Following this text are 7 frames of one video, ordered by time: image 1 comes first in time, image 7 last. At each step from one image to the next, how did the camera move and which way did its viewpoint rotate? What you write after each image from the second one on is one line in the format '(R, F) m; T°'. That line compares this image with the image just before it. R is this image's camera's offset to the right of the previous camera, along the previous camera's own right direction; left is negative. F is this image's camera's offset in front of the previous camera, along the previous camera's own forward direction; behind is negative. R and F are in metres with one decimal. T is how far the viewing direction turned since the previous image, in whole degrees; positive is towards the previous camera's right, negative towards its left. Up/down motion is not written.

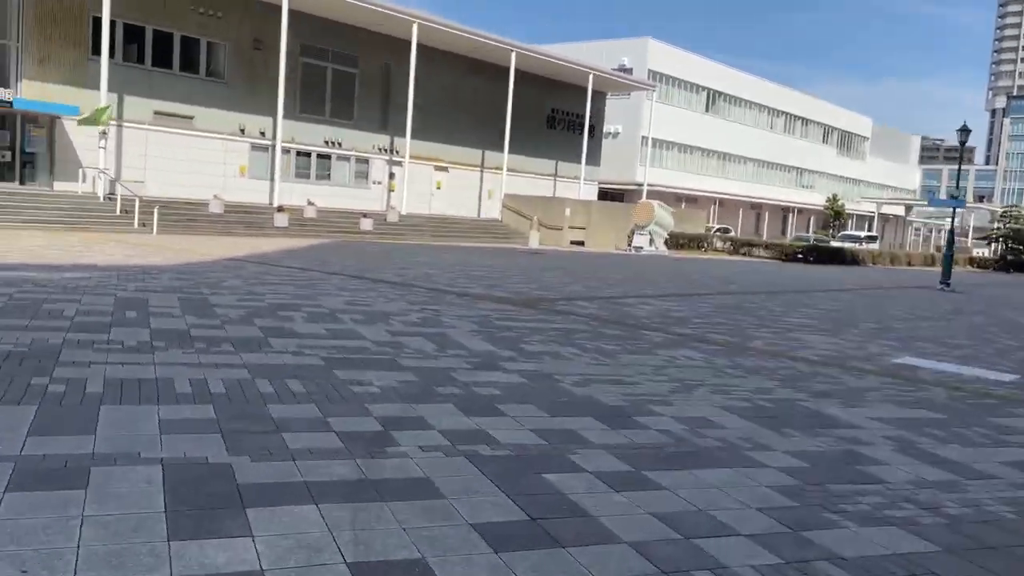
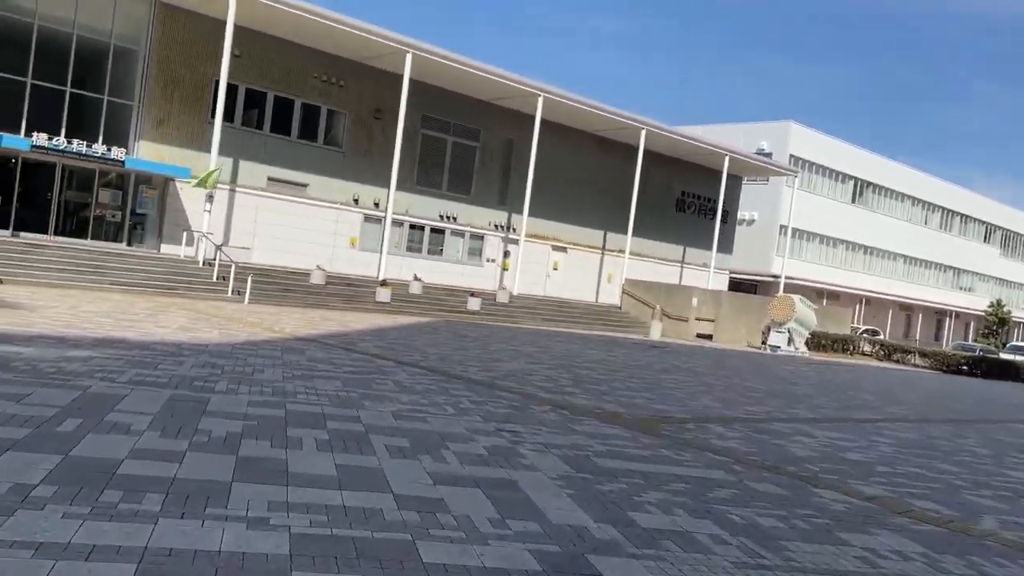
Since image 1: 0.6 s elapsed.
(0.0, +3.0) m; -9°
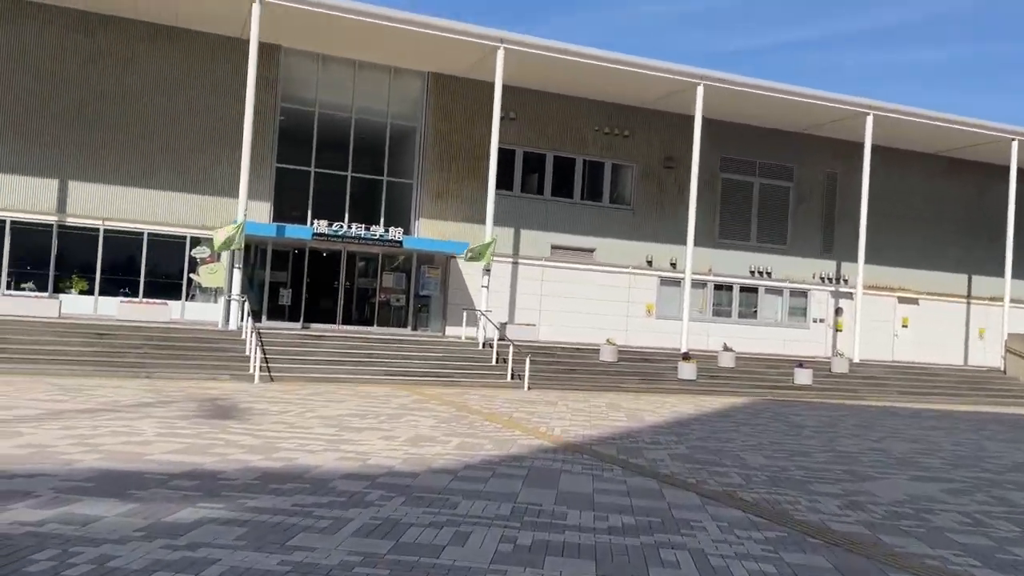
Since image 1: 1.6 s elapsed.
(-0.5, +4.4) m; -21°
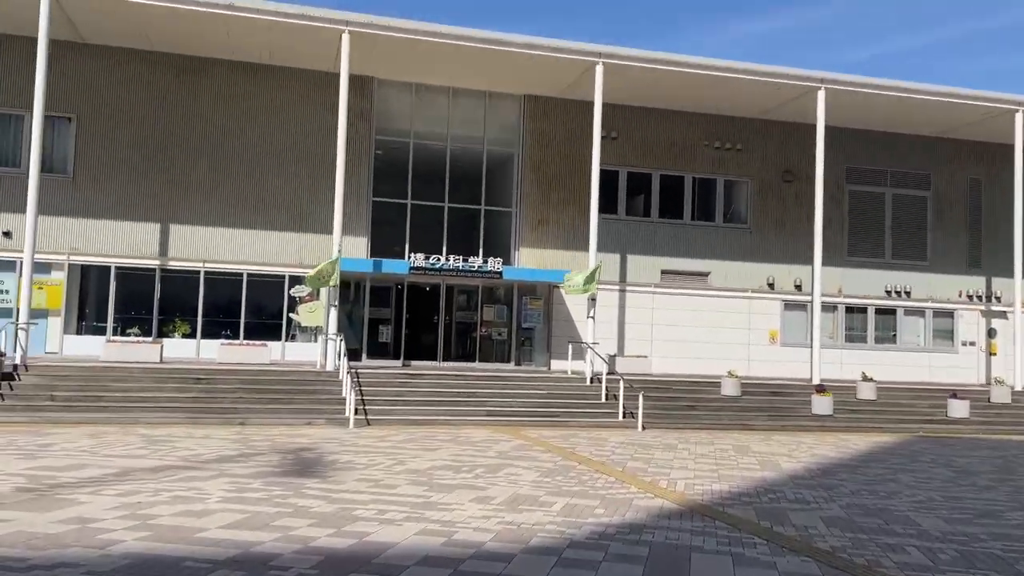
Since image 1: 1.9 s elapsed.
(0.0, +1.5) m; -8°
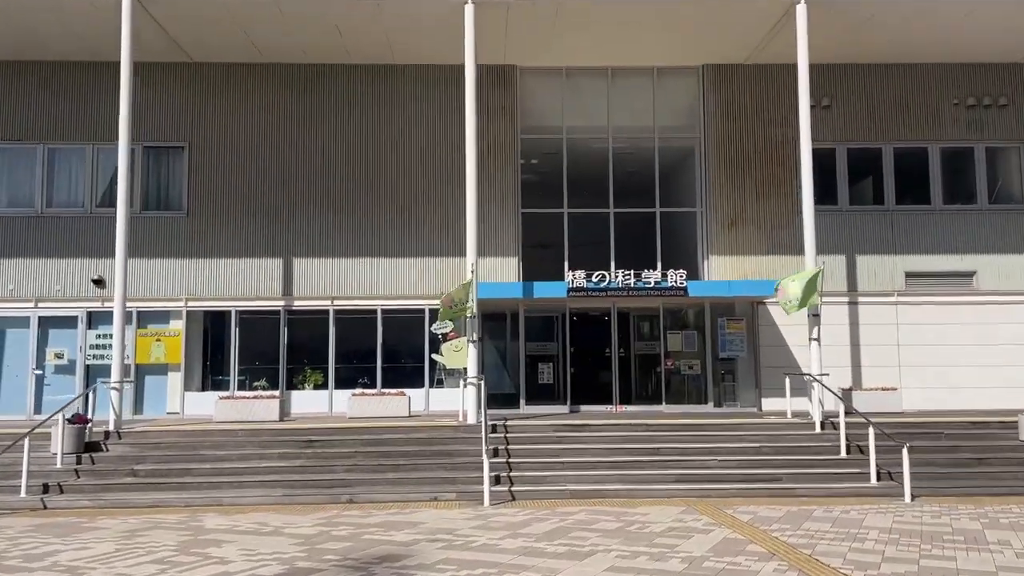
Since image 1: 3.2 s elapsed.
(+0.2, +4.6) m; -14°
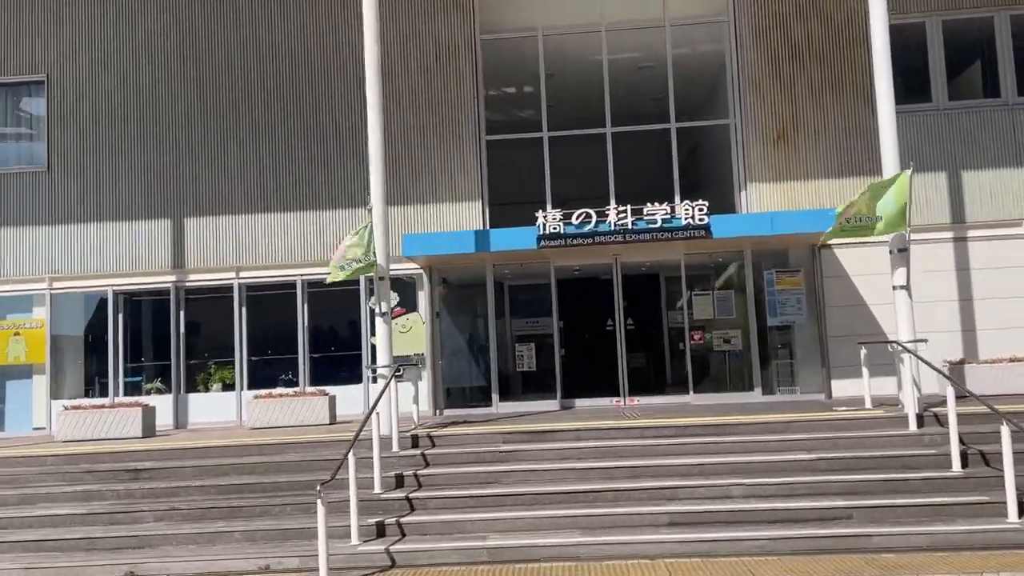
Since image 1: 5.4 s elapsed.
(+2.0, +5.1) m; -6°
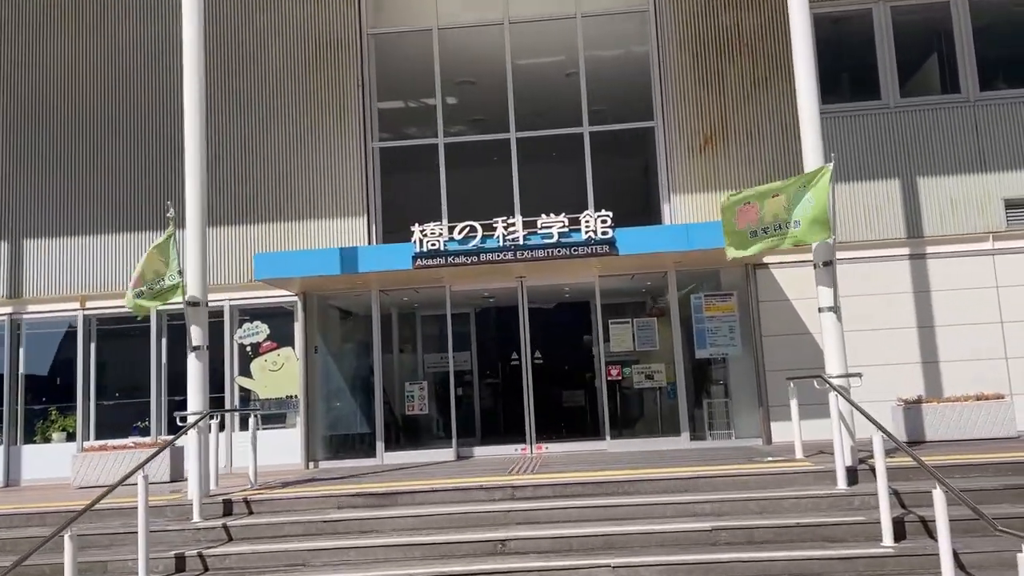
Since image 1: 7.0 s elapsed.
(+1.7, +1.9) m; 0°
